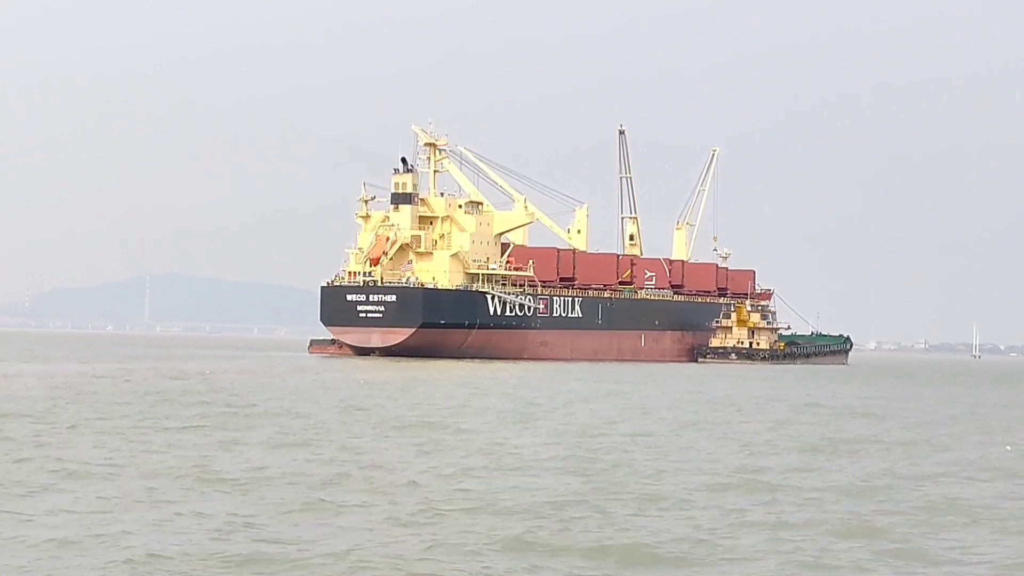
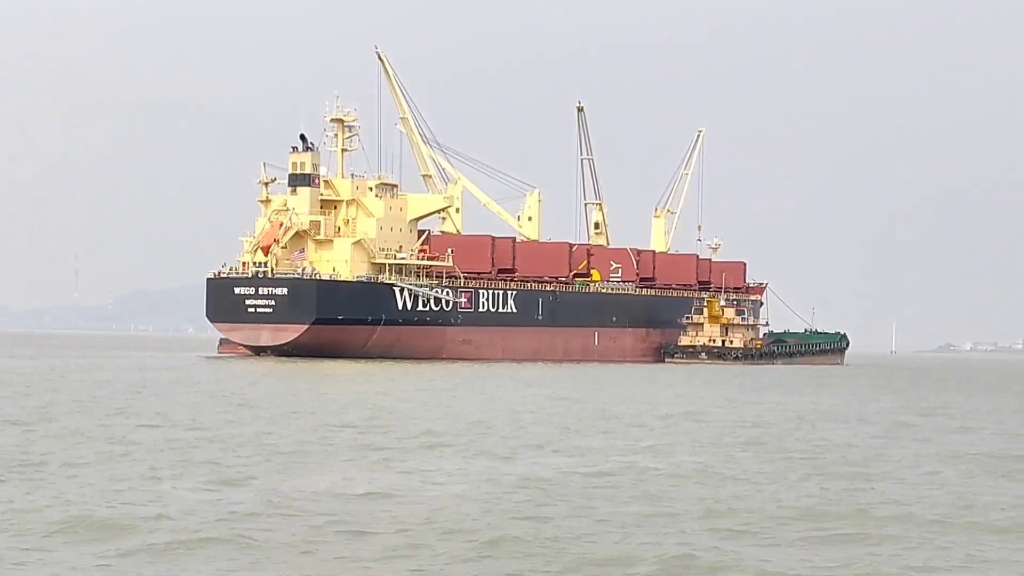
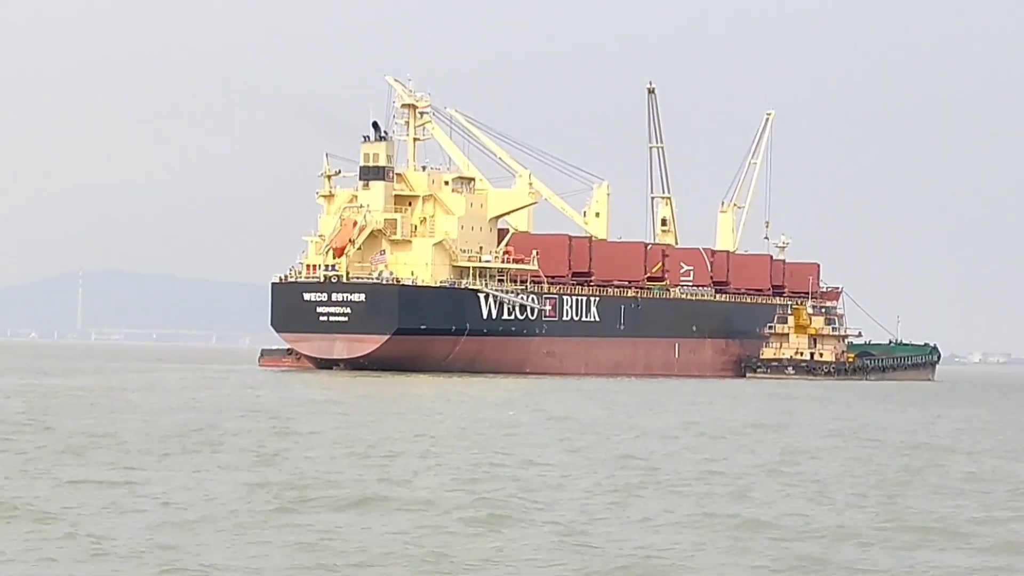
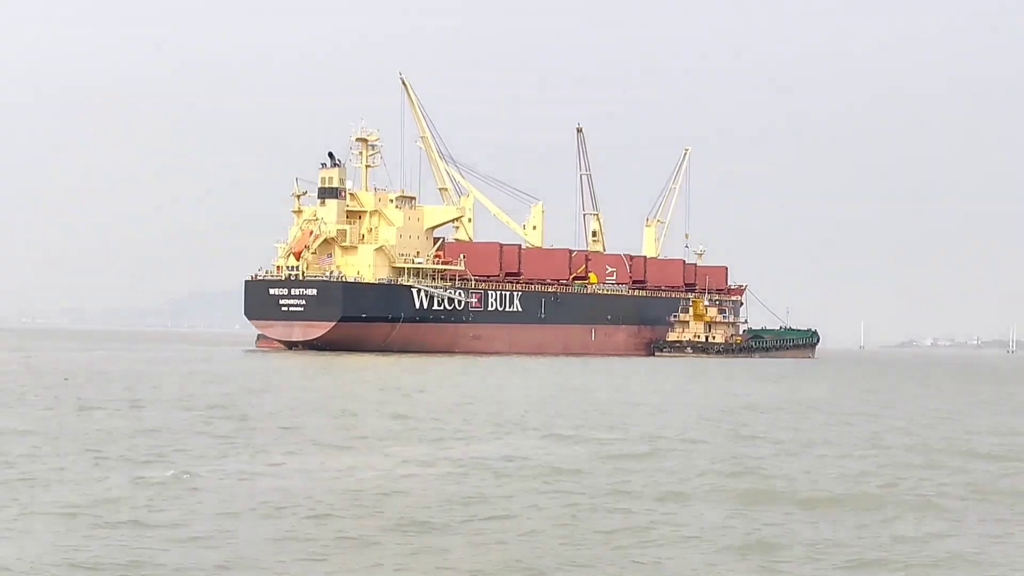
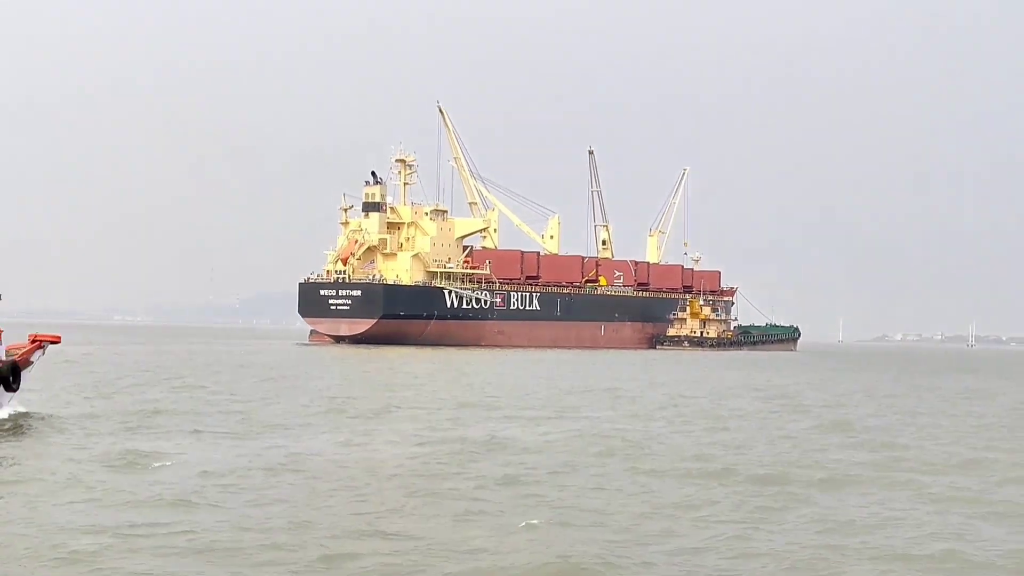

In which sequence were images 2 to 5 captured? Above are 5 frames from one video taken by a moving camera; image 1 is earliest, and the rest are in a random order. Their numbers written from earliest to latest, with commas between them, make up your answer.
3, 2, 4, 5
